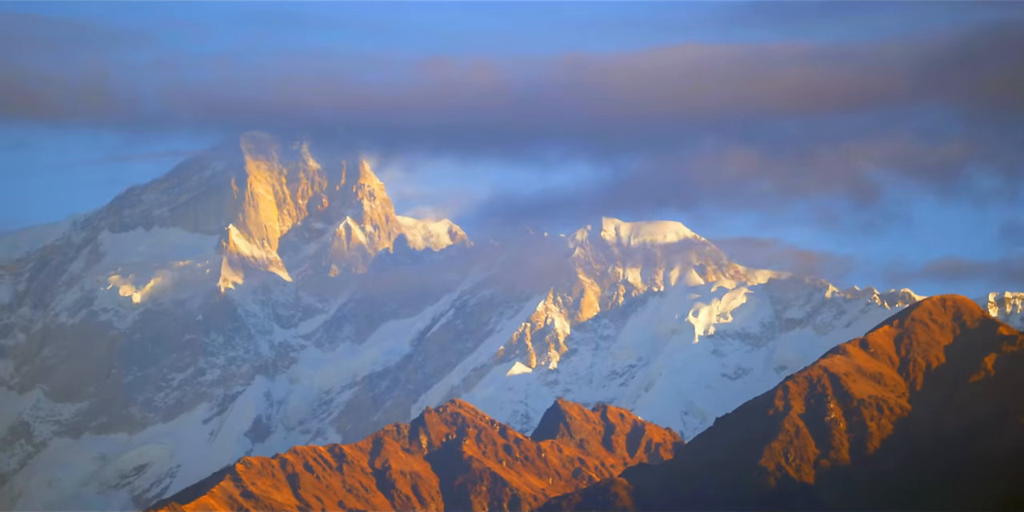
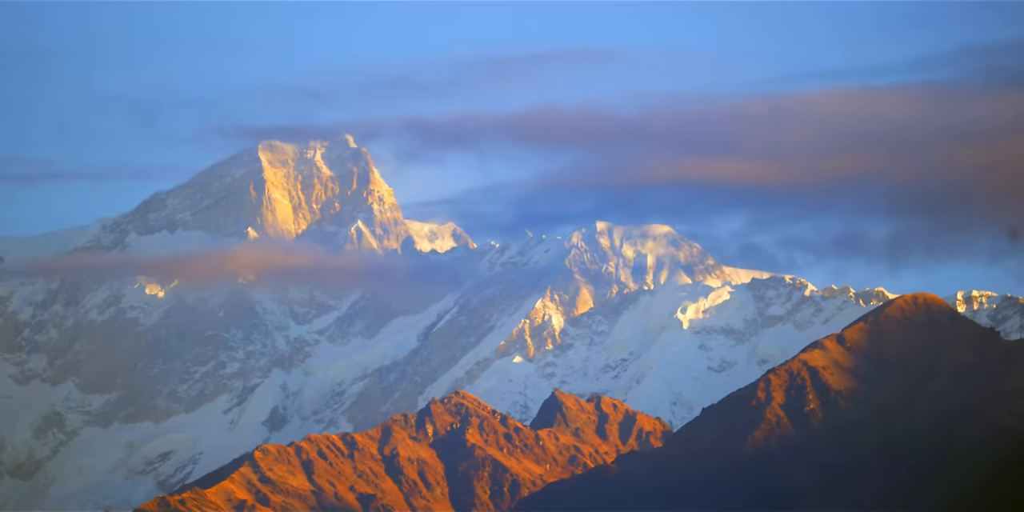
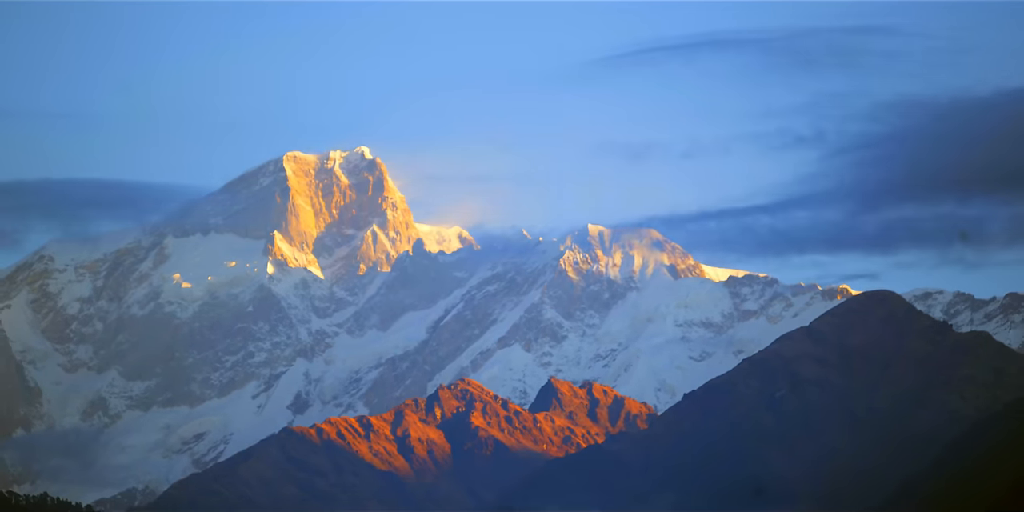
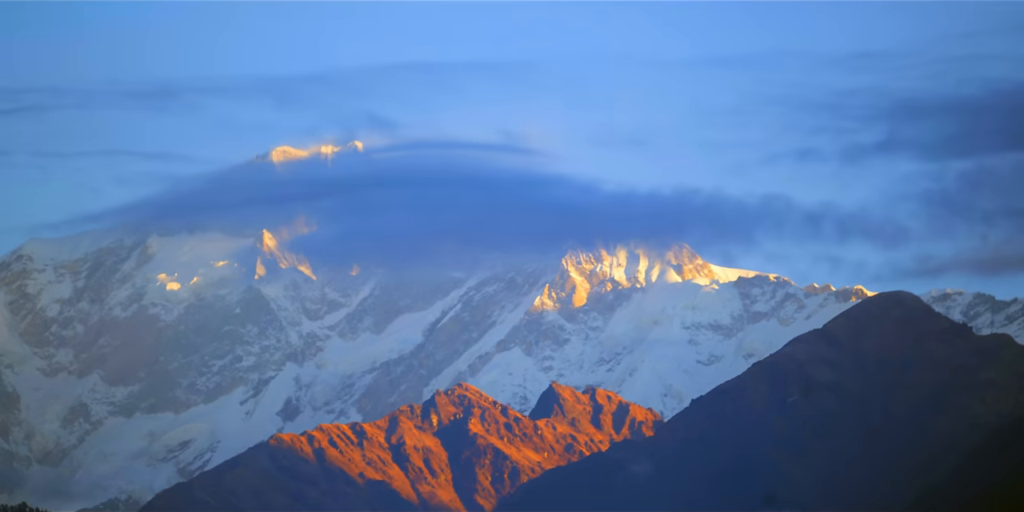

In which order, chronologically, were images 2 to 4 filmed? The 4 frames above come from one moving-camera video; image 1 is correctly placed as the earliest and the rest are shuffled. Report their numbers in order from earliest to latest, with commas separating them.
2, 4, 3
